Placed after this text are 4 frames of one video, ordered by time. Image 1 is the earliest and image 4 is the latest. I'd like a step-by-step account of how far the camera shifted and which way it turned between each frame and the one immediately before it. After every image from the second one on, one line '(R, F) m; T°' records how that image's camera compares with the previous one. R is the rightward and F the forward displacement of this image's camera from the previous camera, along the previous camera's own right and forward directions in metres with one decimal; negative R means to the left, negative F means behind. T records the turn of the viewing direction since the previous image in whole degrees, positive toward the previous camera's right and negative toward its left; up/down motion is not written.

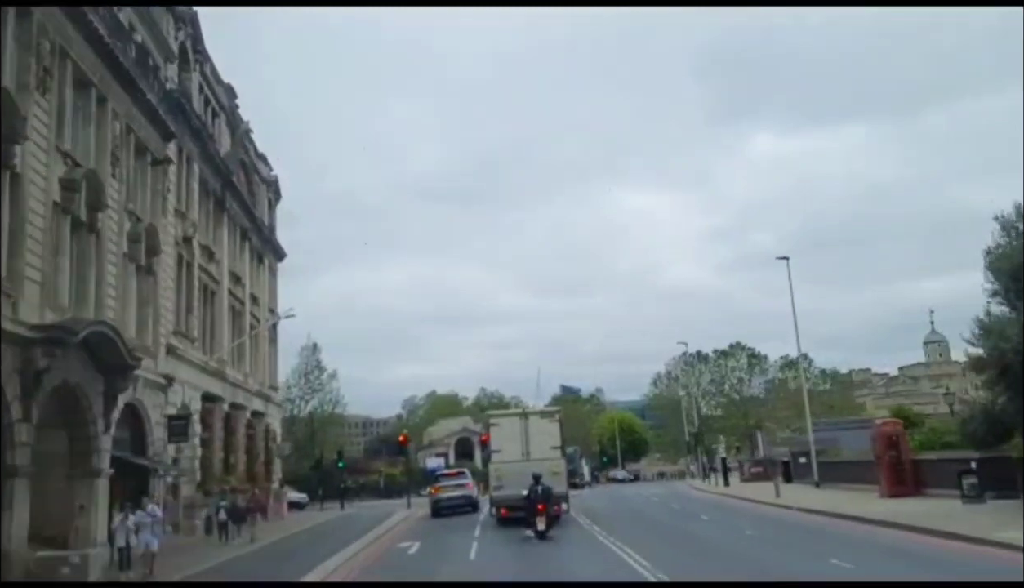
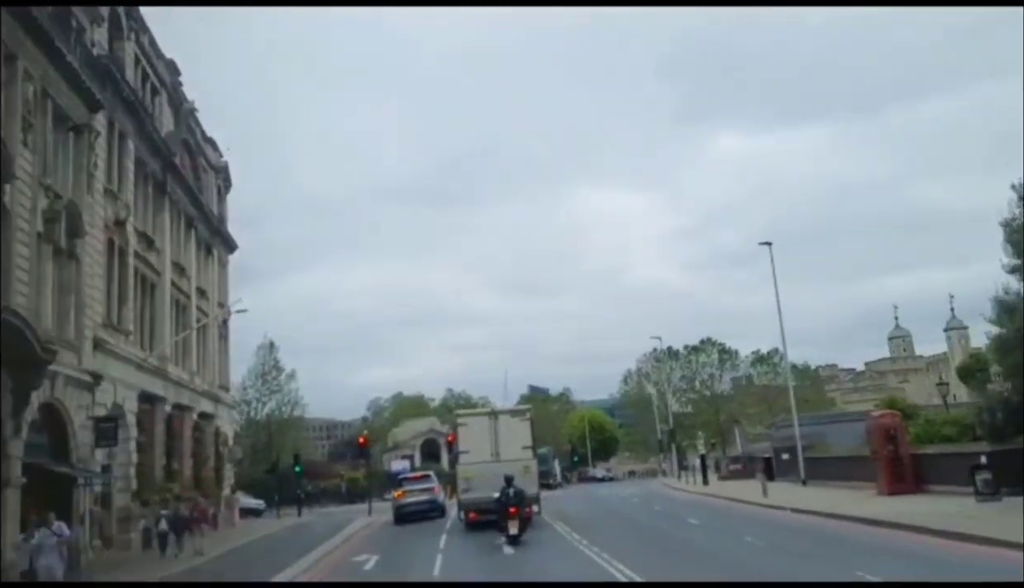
(+0.1, +3.1) m; +2°
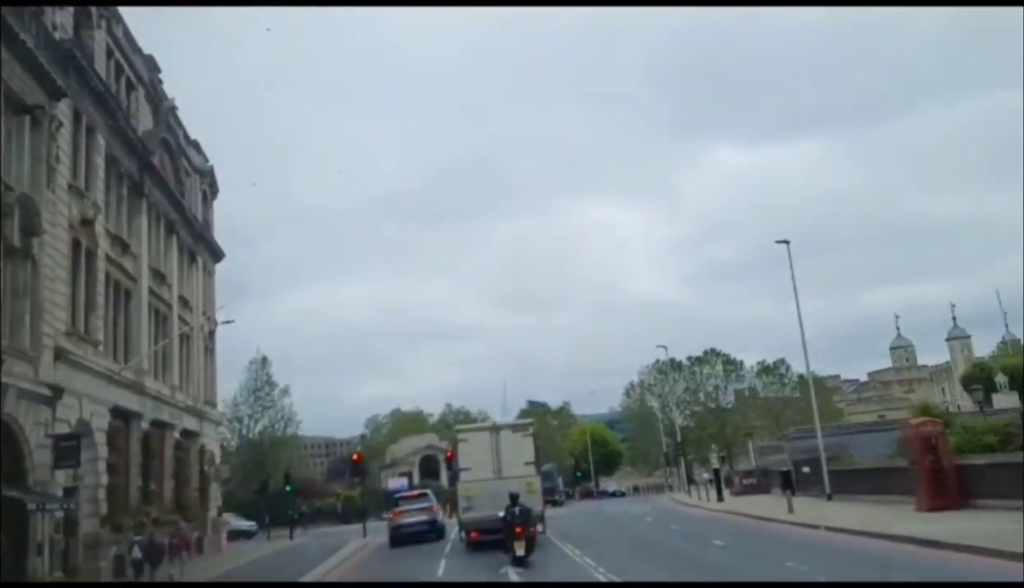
(-0.1, +2.9) m; 0°
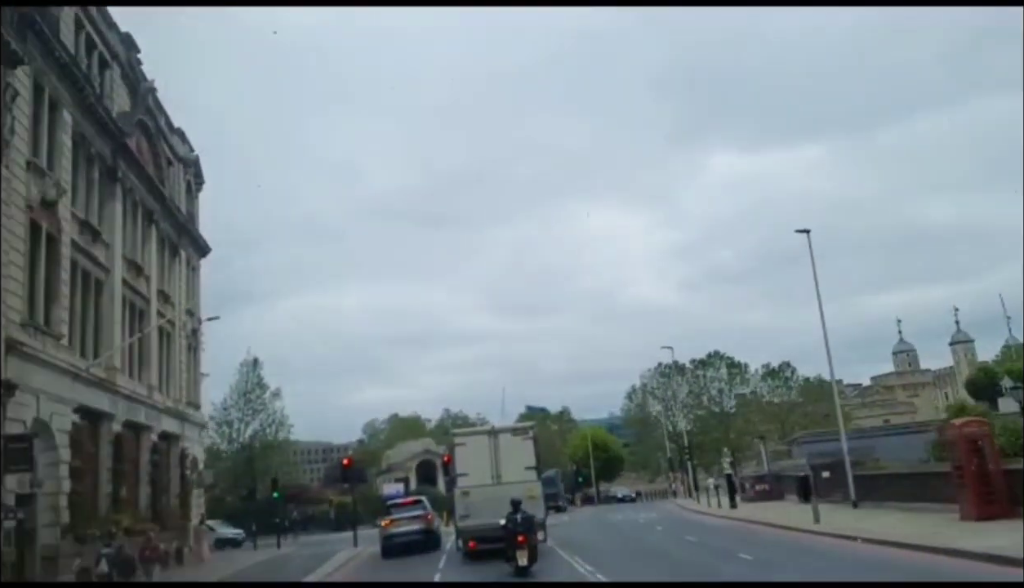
(-0.1, +2.8) m; 0°
